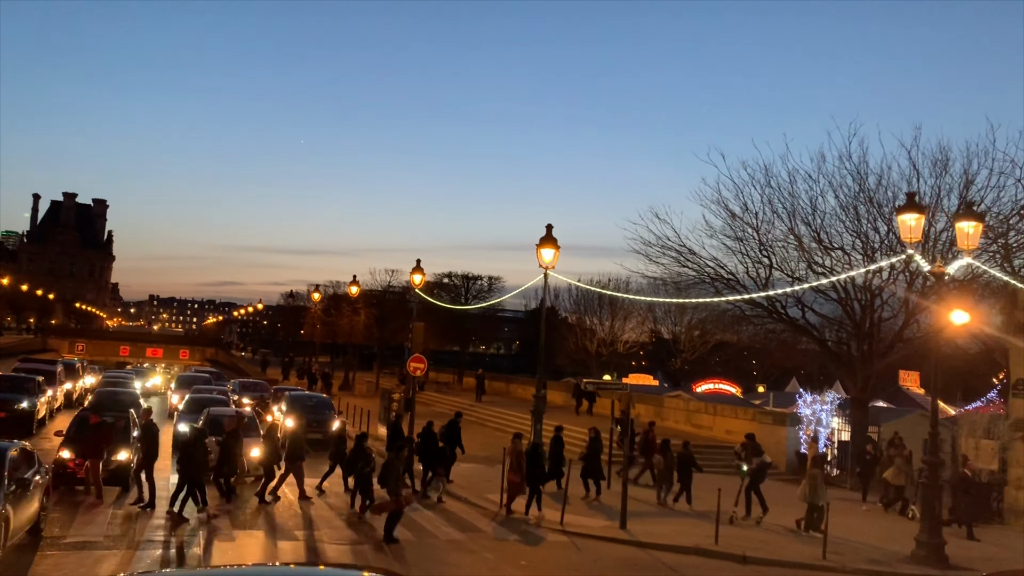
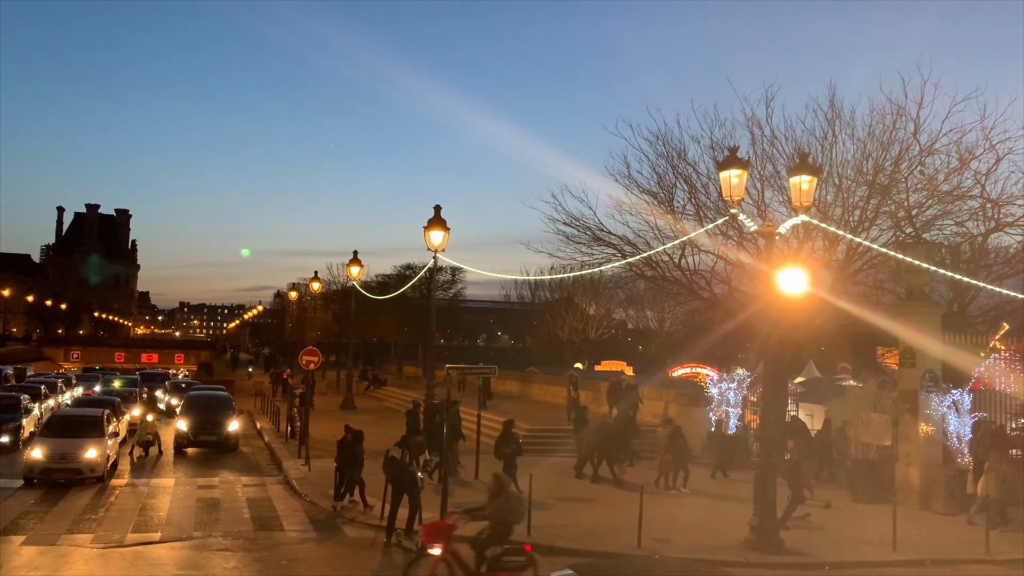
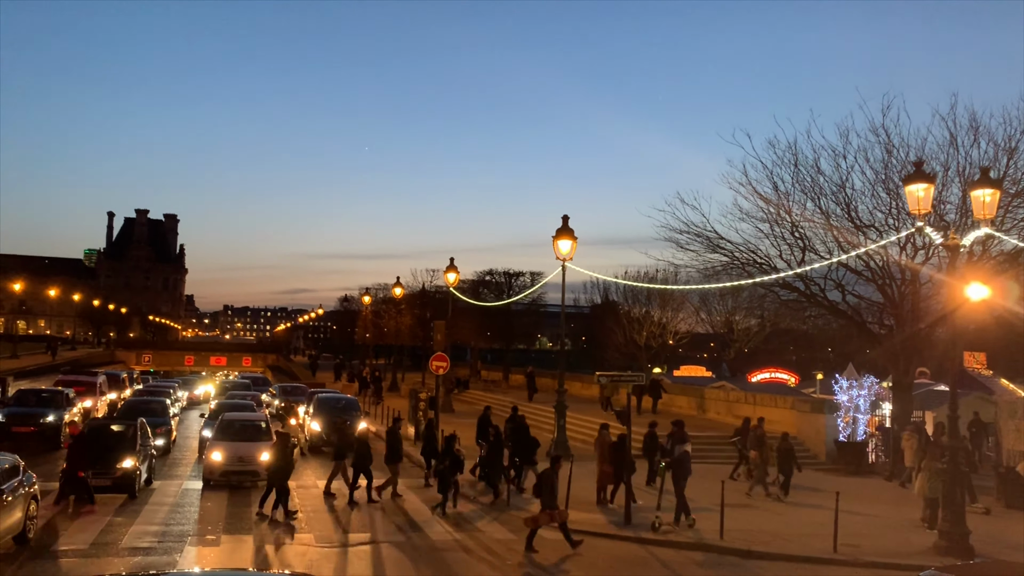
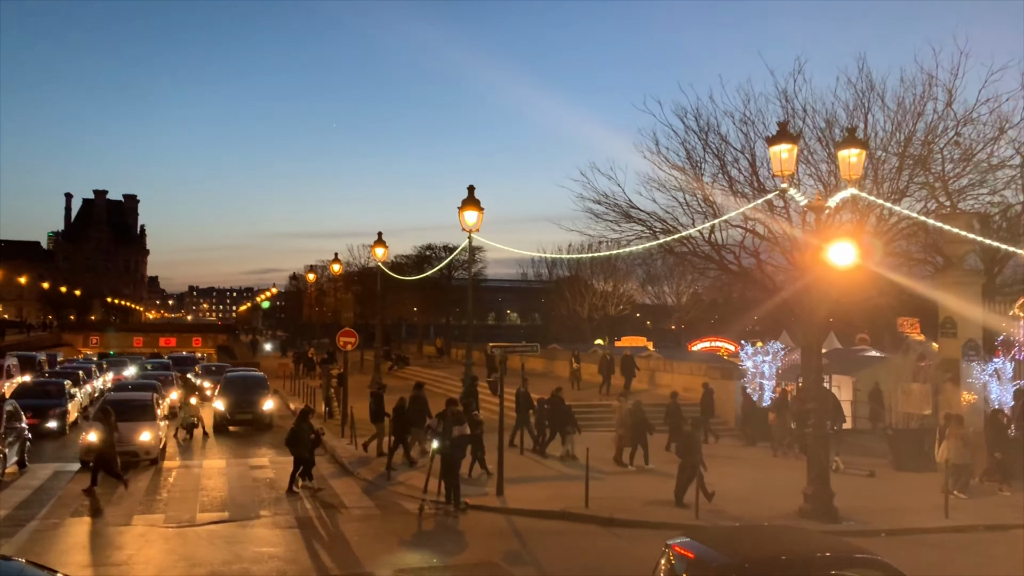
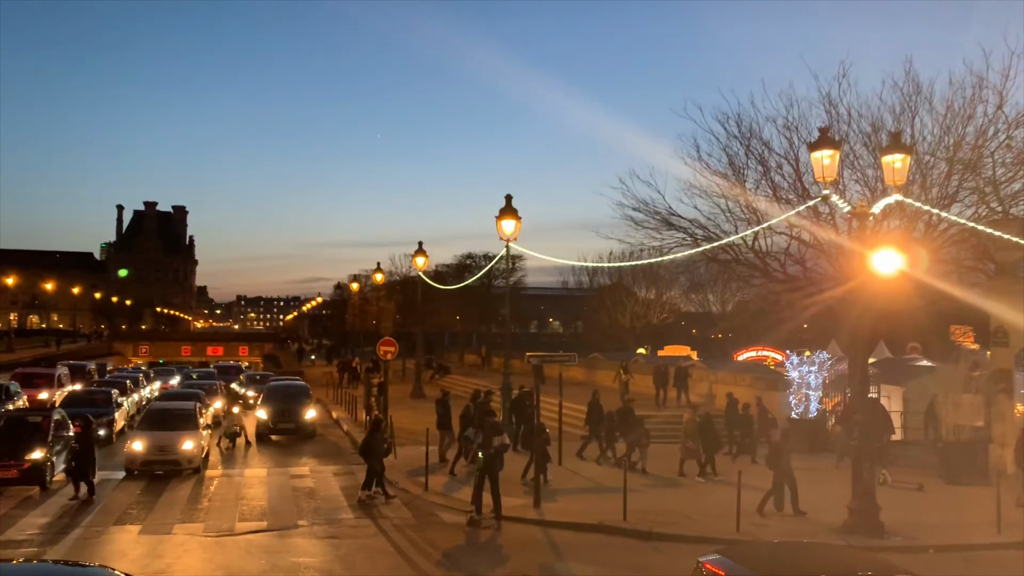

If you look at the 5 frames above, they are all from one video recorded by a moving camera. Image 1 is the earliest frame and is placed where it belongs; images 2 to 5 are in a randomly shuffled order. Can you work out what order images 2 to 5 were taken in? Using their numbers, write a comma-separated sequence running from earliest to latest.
3, 4, 5, 2
